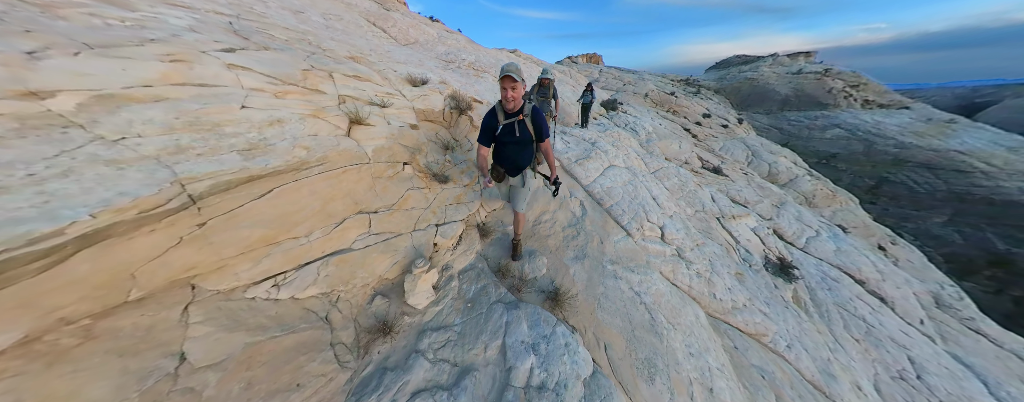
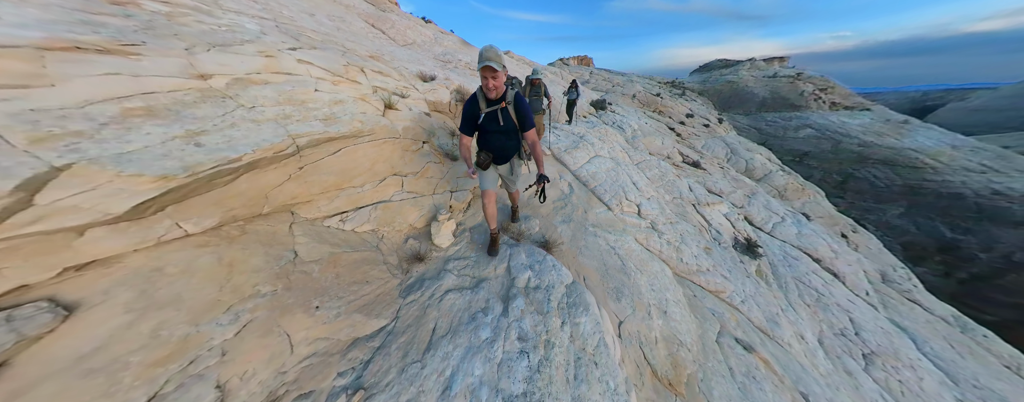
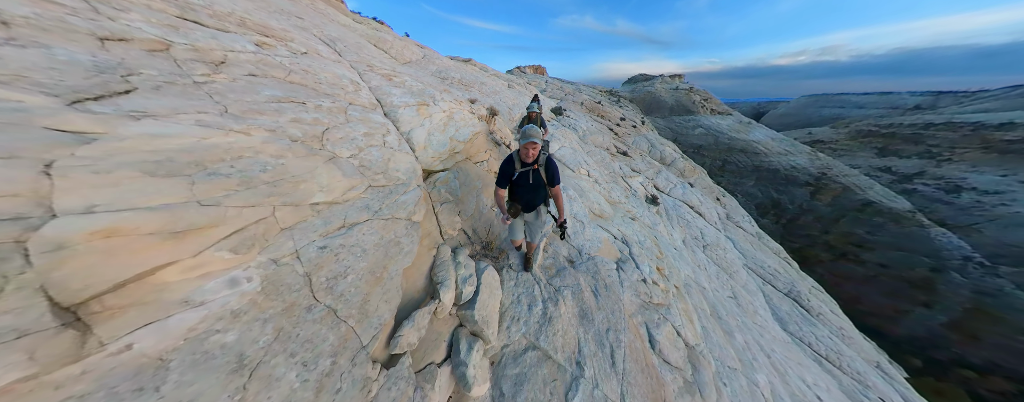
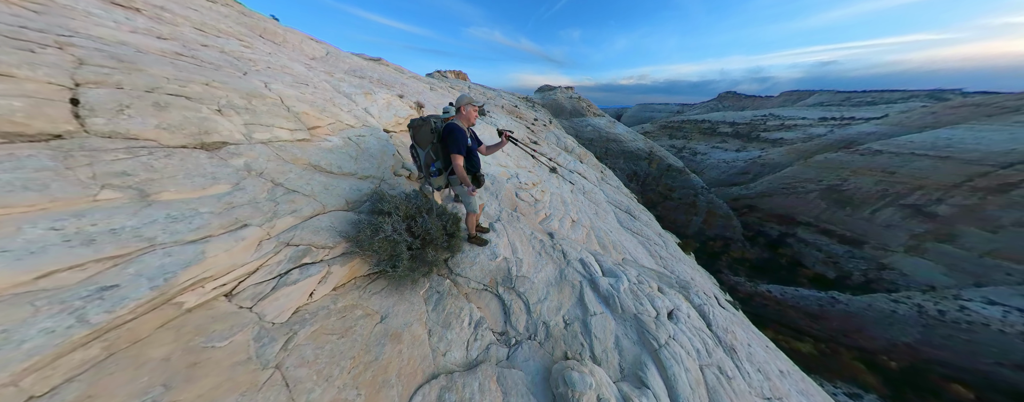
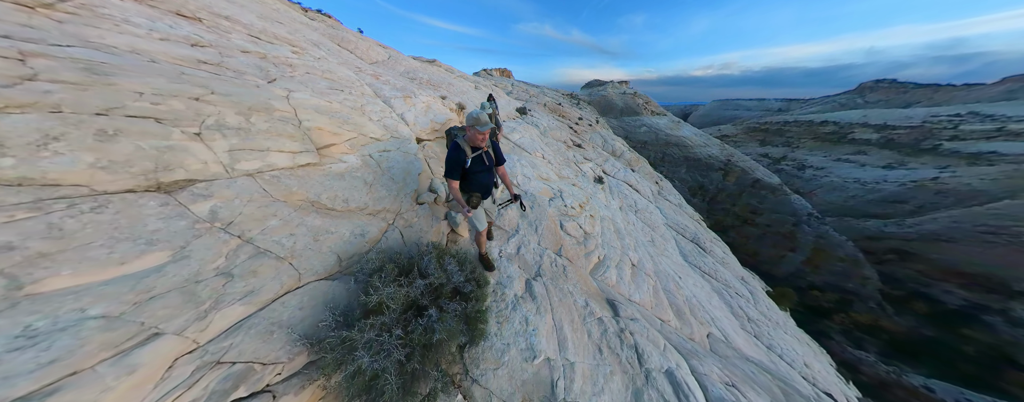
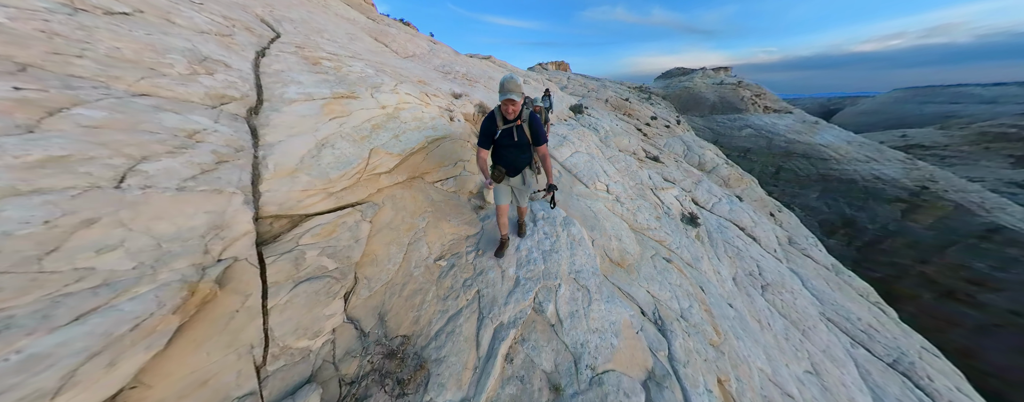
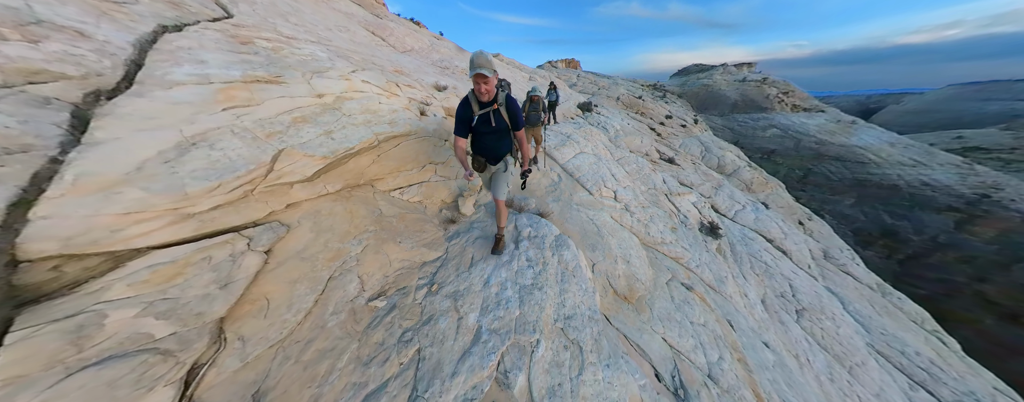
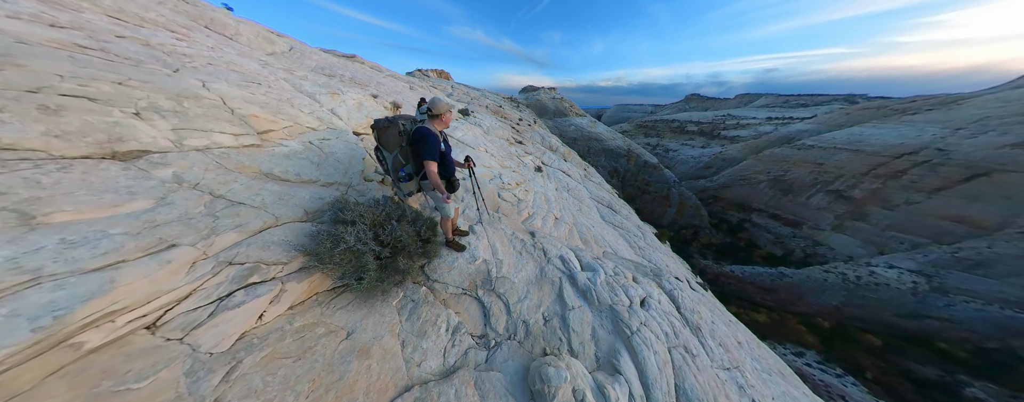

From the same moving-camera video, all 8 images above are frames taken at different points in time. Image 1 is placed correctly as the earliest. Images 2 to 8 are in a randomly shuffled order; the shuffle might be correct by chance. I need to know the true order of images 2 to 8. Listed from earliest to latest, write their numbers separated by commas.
2, 7, 6, 3, 5, 4, 8
